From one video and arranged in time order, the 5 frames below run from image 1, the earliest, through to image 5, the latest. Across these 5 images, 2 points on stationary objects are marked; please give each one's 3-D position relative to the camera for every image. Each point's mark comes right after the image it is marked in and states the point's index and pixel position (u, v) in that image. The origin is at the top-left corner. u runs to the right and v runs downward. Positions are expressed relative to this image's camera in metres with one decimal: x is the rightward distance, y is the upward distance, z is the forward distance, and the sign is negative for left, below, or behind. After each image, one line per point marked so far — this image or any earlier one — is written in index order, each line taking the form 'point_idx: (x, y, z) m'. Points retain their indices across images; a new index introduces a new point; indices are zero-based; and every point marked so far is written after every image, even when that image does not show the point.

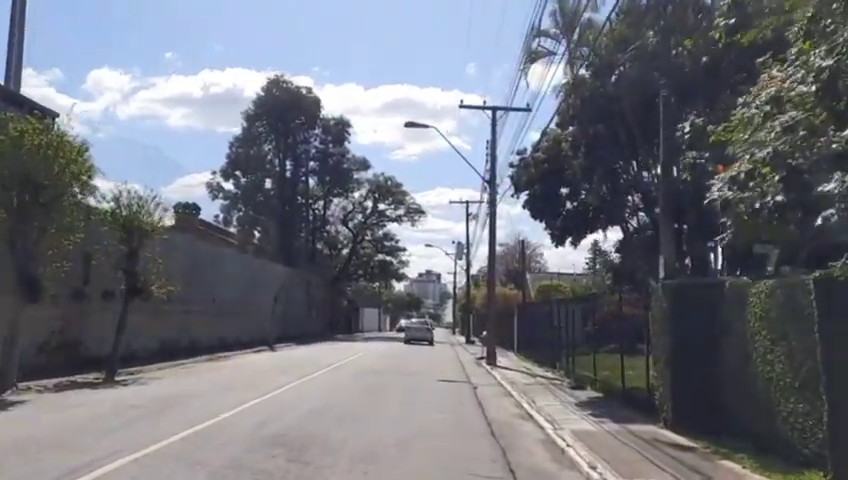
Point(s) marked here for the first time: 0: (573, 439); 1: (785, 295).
0: (+2.3, -3.1, +15.8) m
1: (+4.3, -0.7, +12.4) m
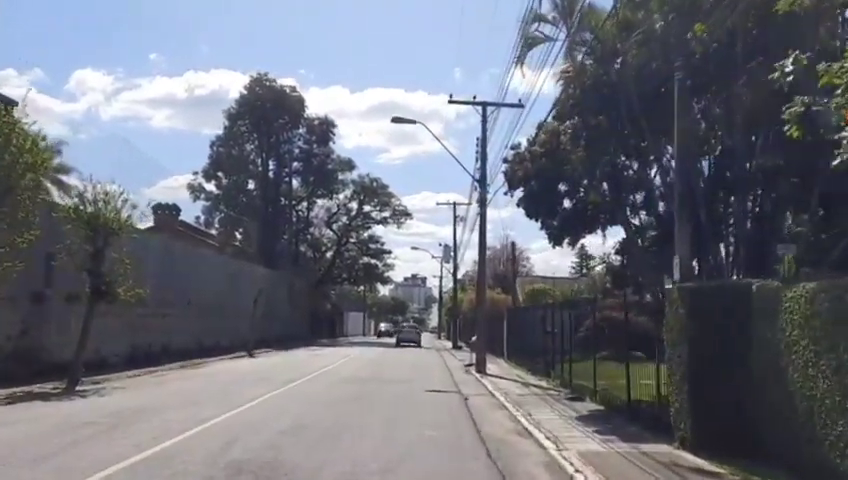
0: (+2.1, -3.0, +14.0) m
1: (+4.2, -0.6, +10.6) m
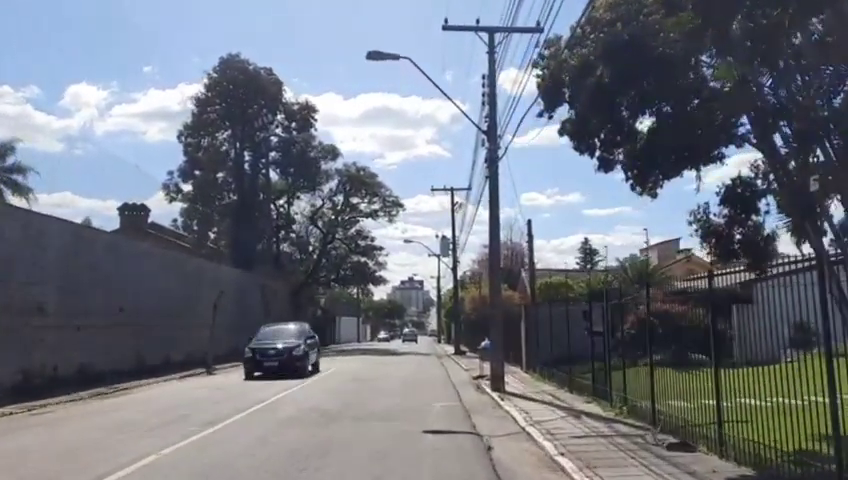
0: (+2.1, -2.1, +4.1) m
1: (+4.1, +0.3, +0.7) m
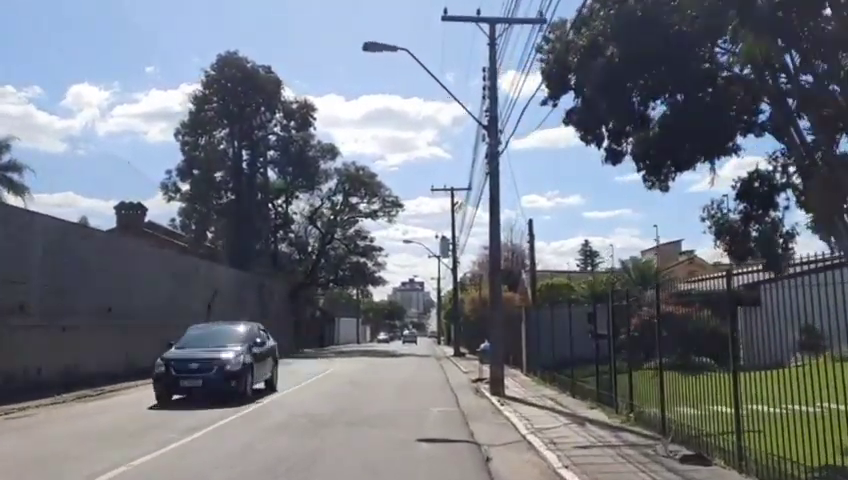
0: (+2.0, -2.1, +3.0) m
1: (+4.0, +0.4, -0.3) m
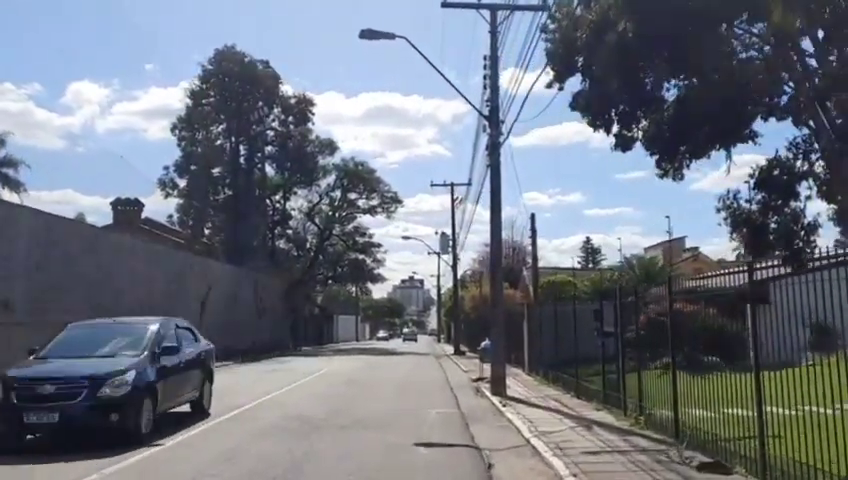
0: (+2.0, -2.0, +2.1) m
1: (+4.0, +0.5, -1.3) m
